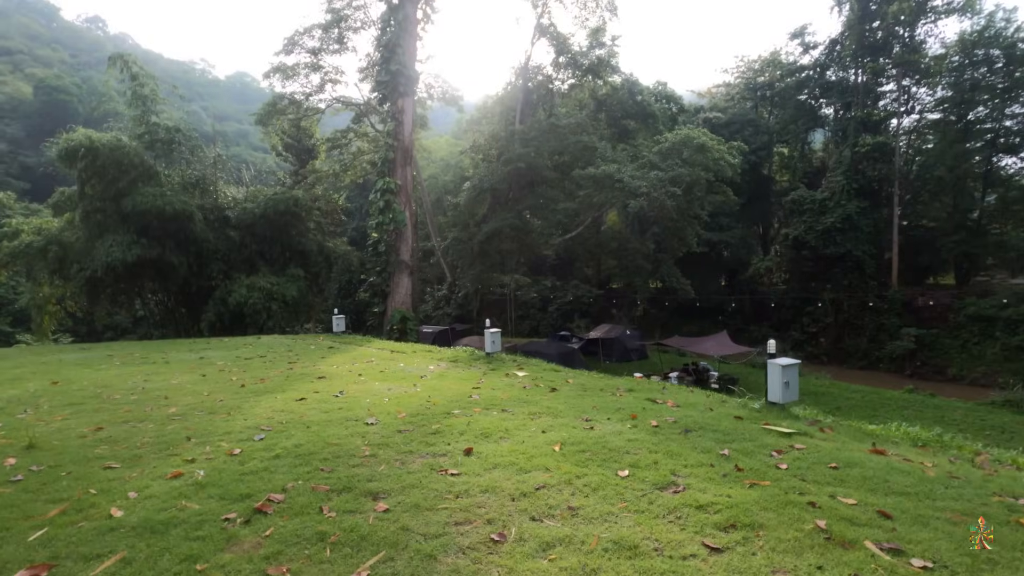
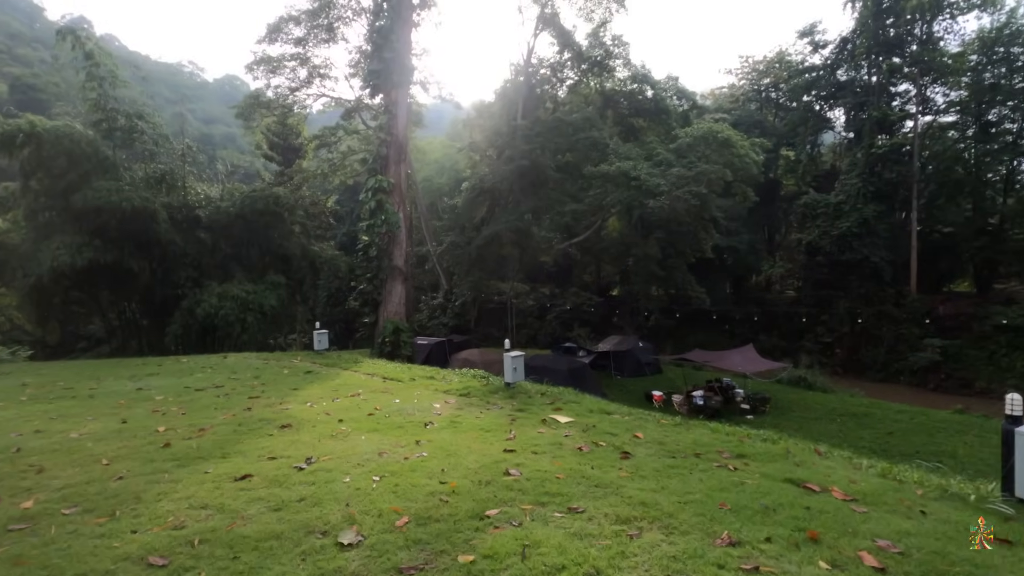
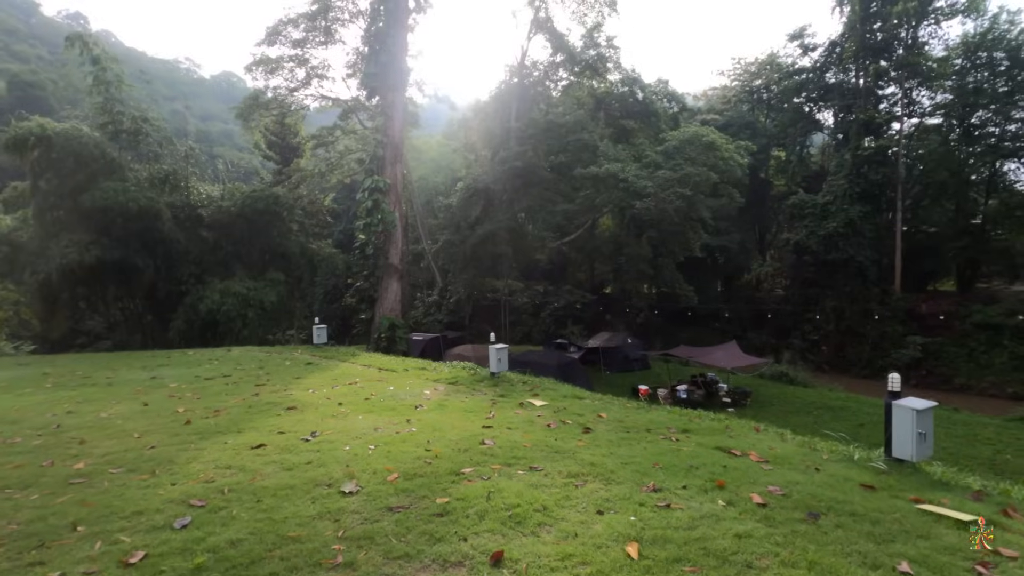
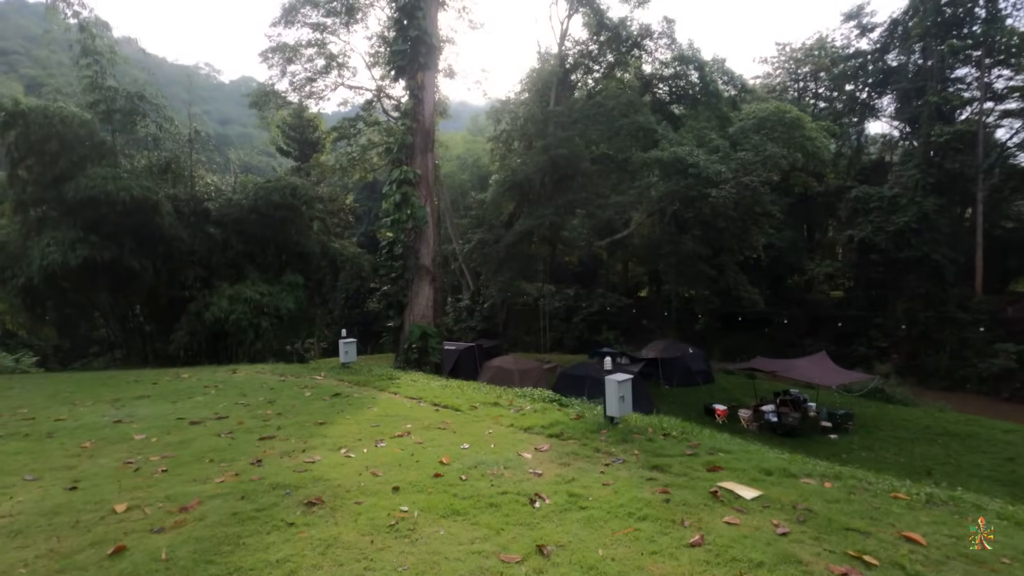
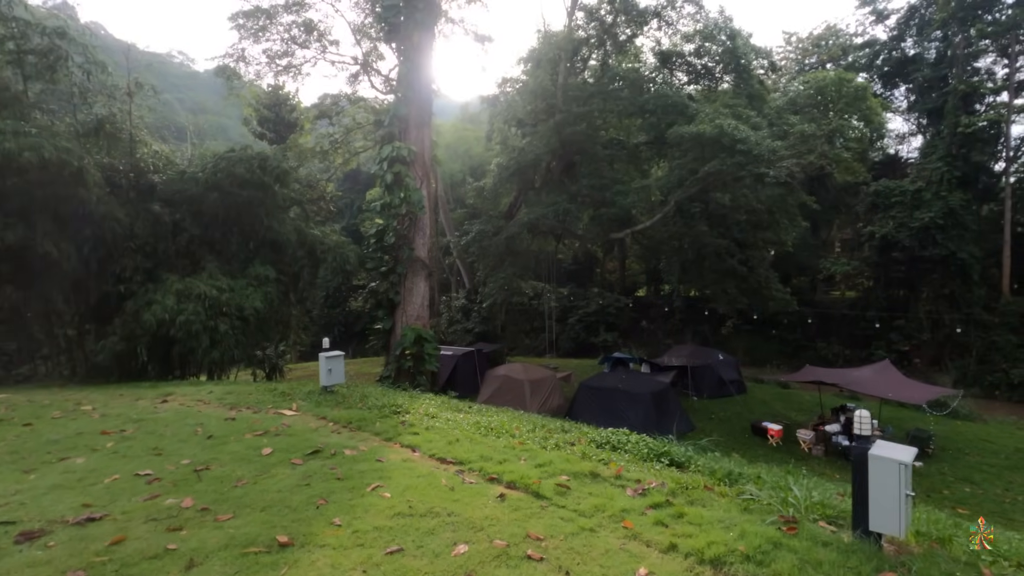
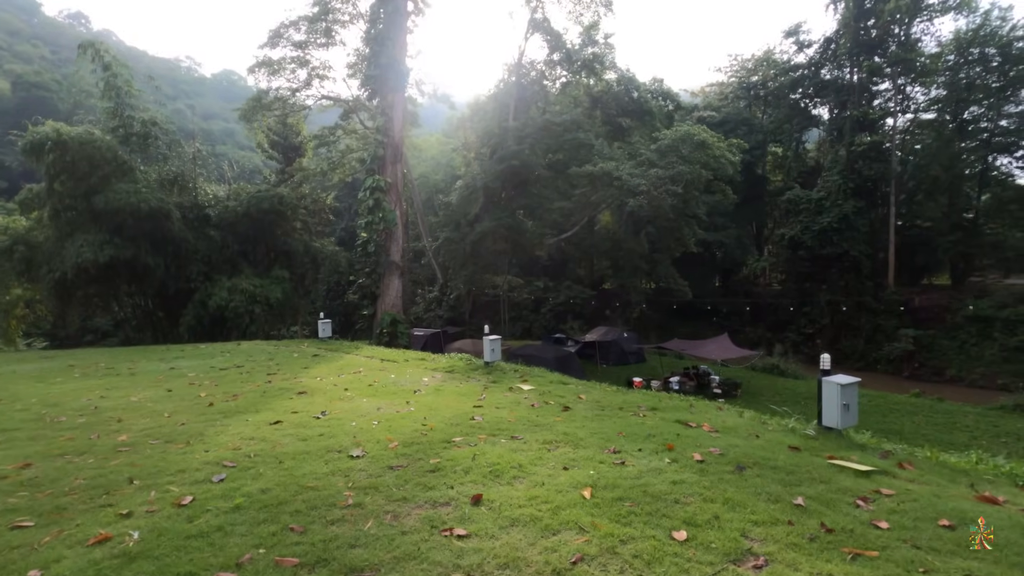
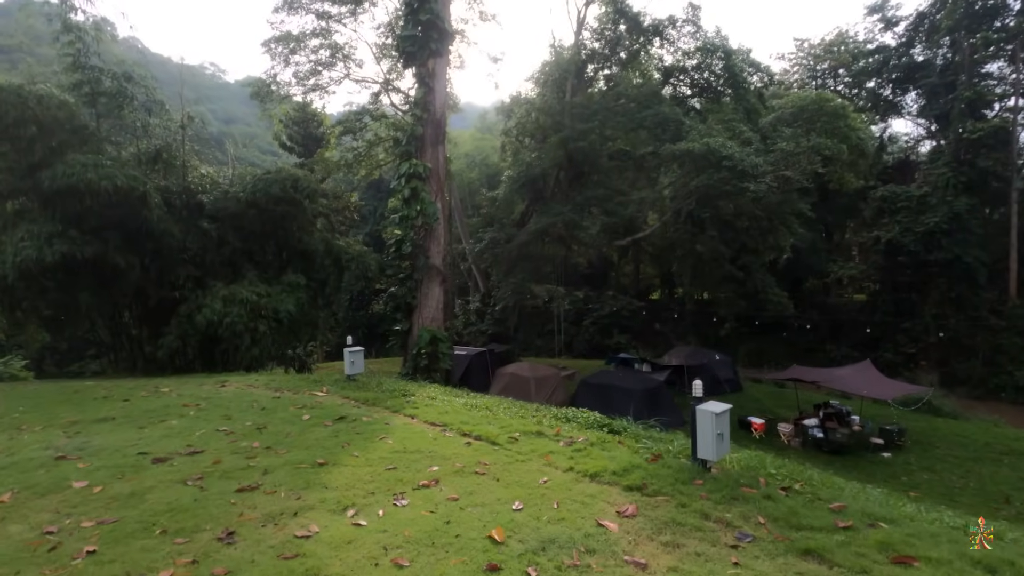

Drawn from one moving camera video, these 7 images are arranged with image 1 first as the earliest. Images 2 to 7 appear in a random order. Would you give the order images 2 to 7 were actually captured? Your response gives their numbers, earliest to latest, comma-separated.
6, 3, 2, 4, 7, 5
